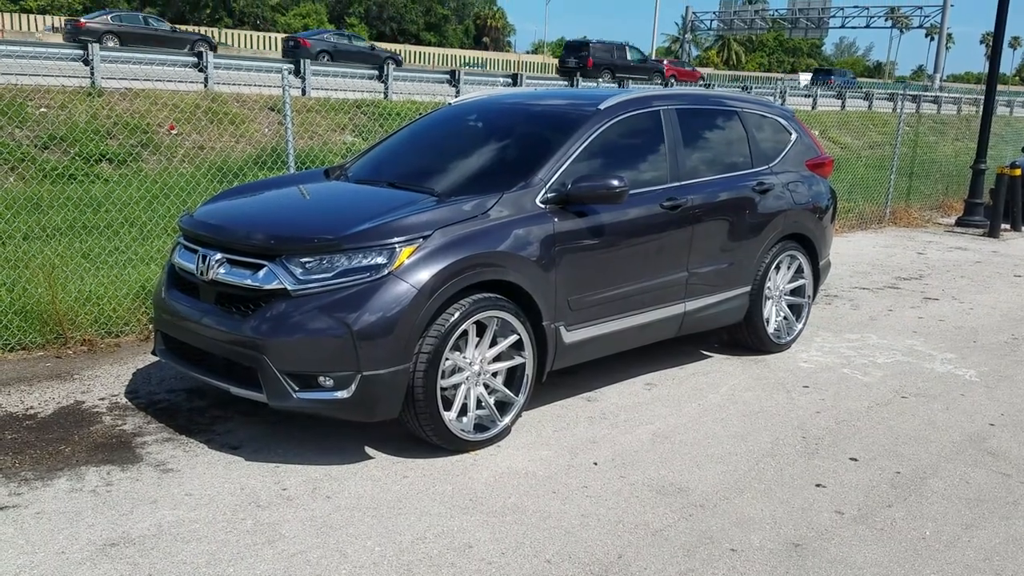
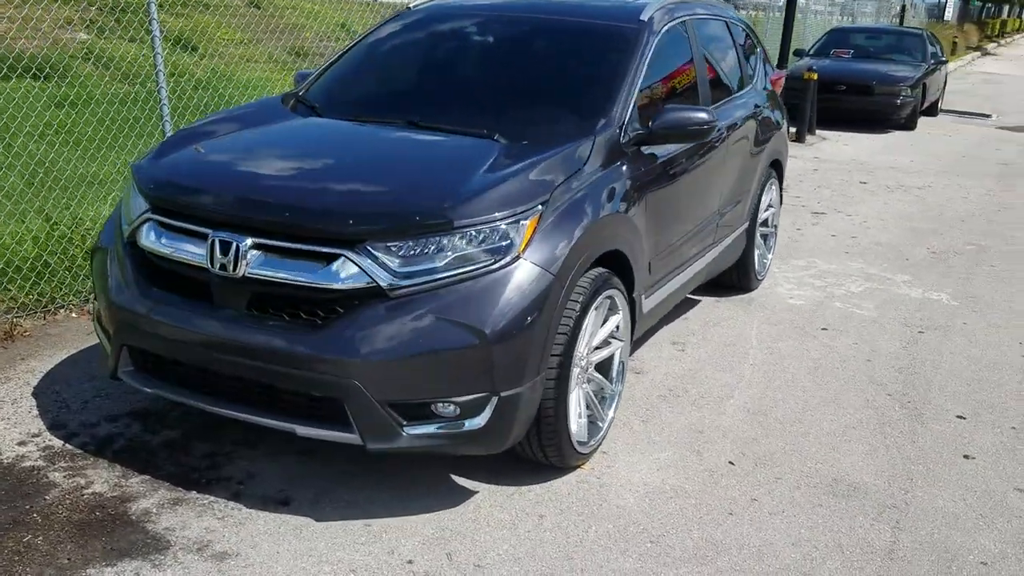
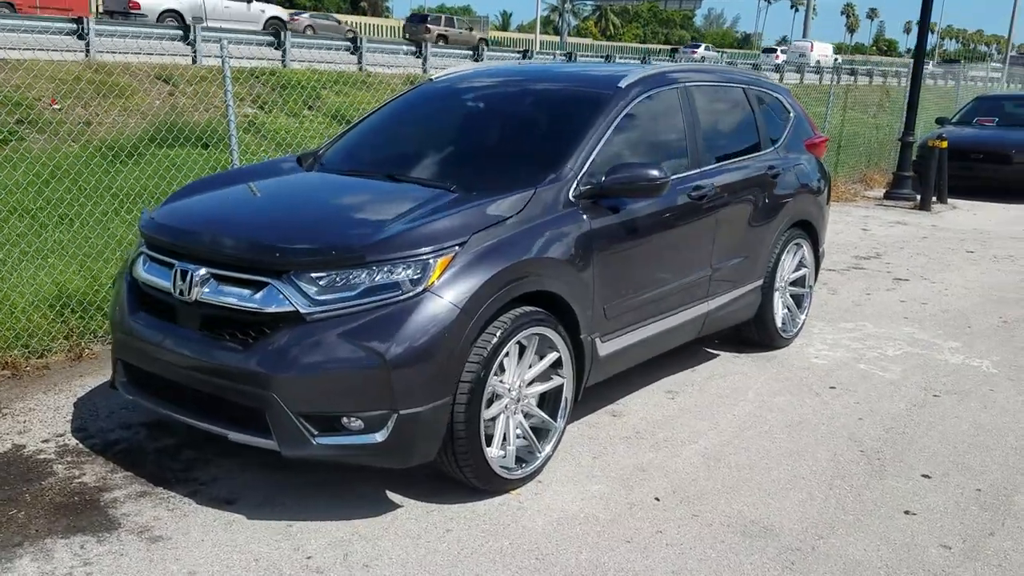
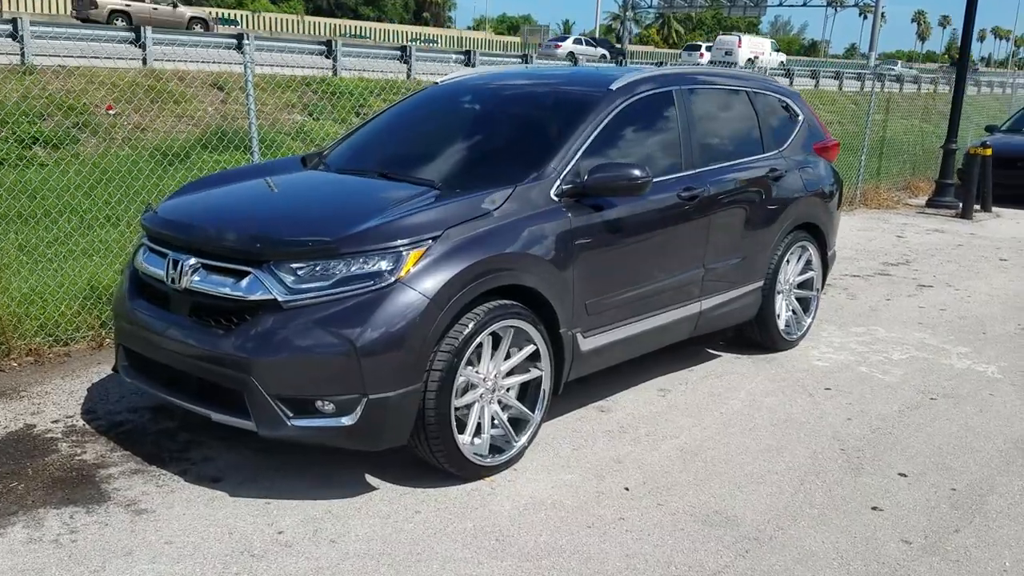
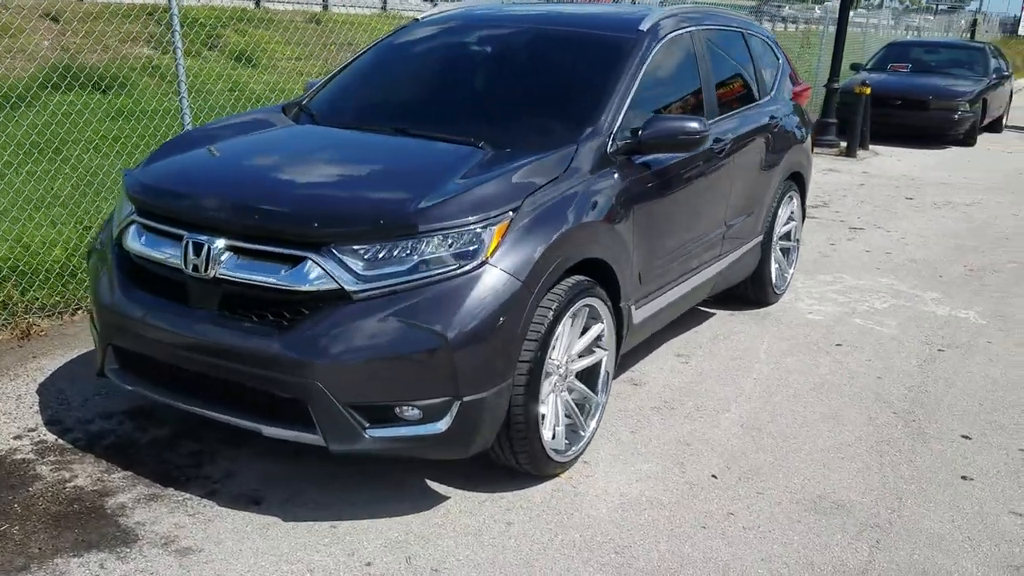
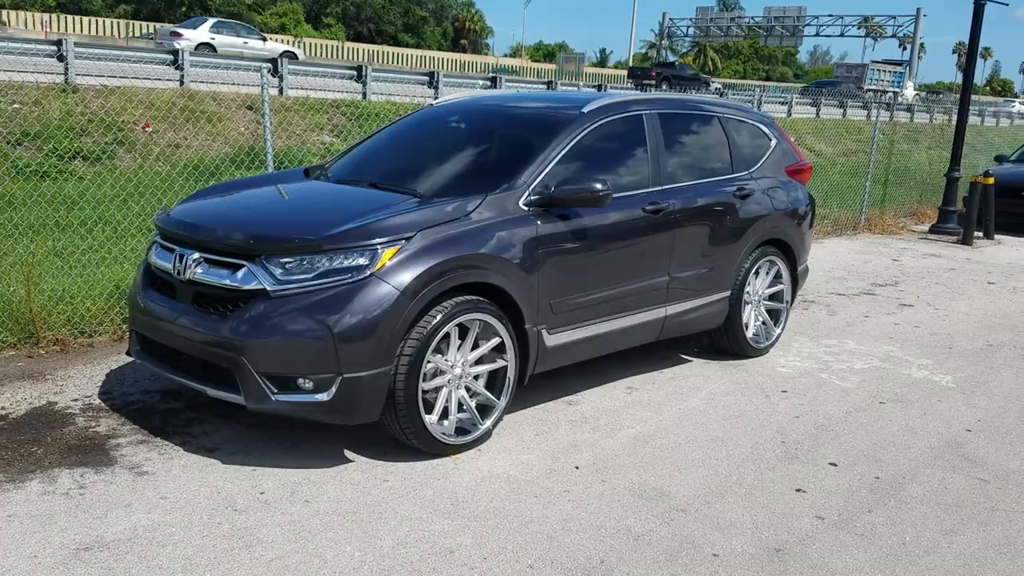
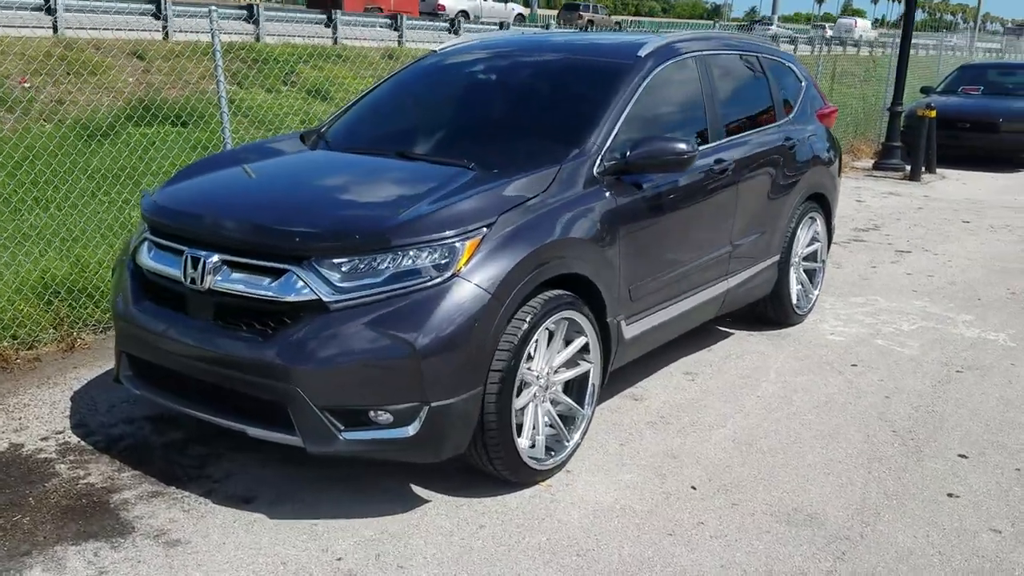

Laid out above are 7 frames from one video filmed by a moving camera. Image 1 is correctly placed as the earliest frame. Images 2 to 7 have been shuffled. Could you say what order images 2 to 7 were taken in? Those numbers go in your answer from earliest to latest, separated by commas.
6, 4, 3, 7, 5, 2
